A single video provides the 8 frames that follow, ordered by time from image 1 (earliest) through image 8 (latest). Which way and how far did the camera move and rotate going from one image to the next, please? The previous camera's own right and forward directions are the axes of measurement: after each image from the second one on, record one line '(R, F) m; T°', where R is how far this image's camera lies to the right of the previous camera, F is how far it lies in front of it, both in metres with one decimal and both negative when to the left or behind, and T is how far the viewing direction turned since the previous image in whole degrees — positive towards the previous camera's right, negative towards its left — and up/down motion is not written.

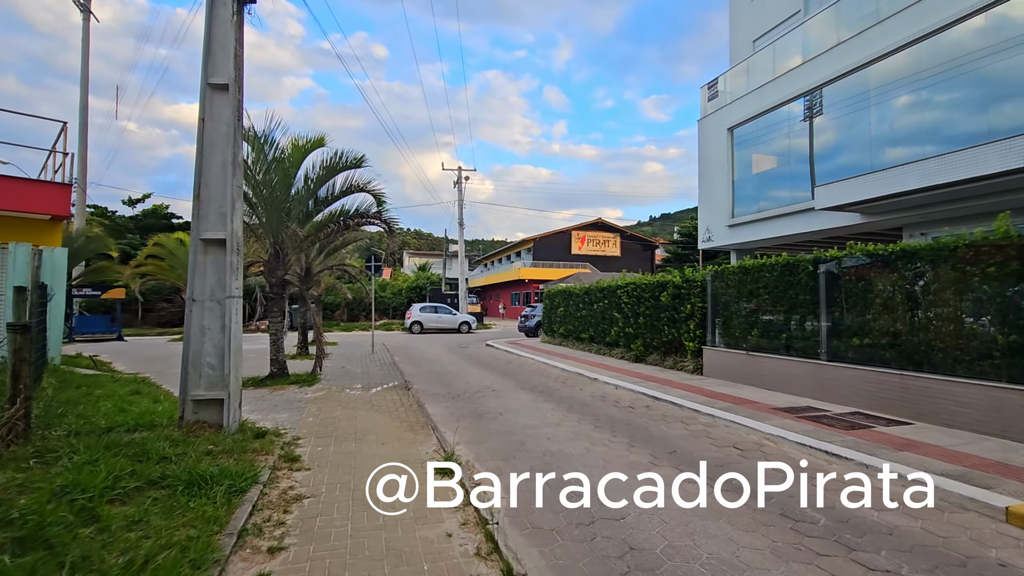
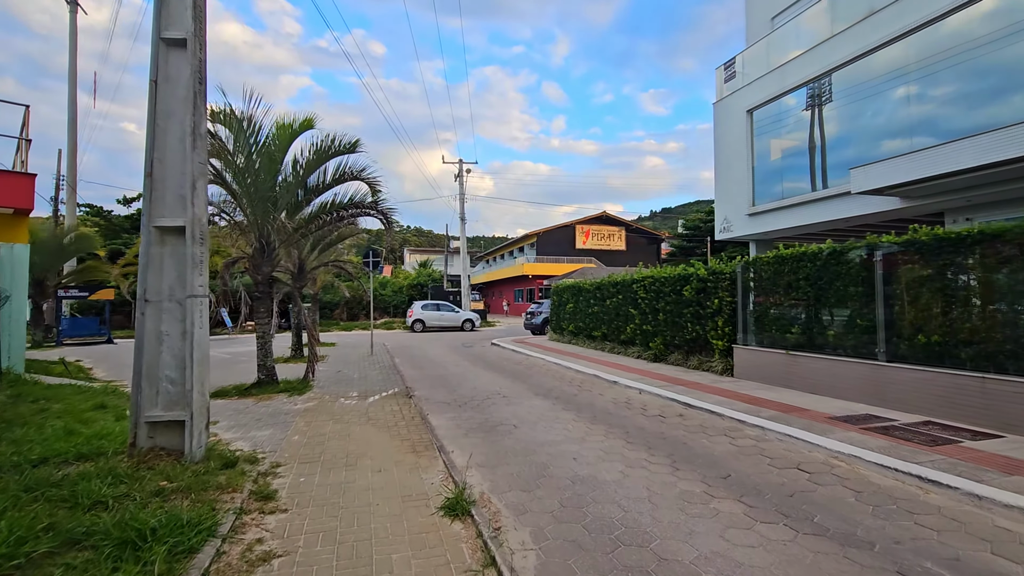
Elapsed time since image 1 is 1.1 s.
(-0.2, +1.0) m; 0°
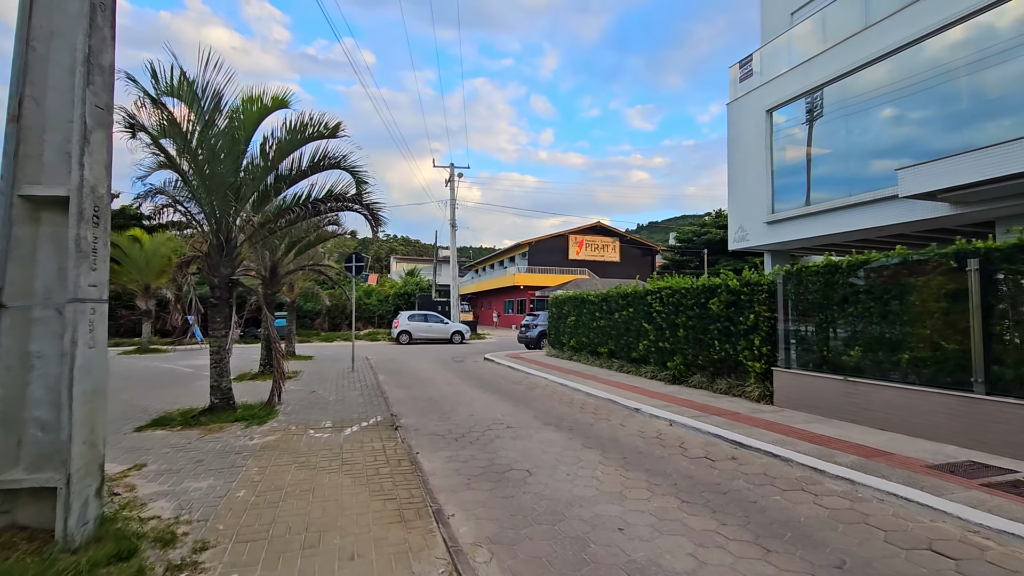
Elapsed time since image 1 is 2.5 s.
(-0.3, +1.4) m; +2°
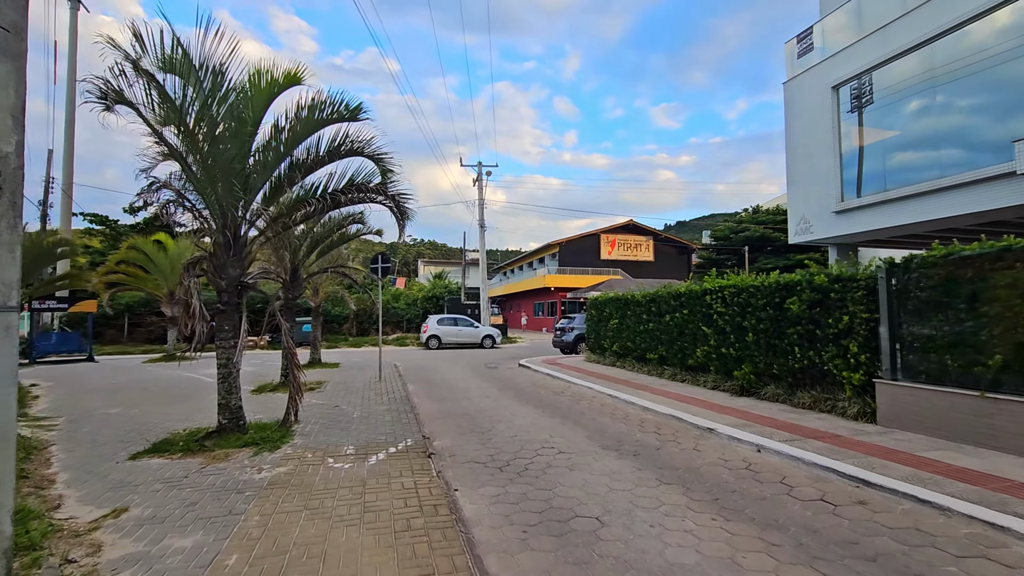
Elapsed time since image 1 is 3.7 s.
(-0.3, +1.1) m; -3°
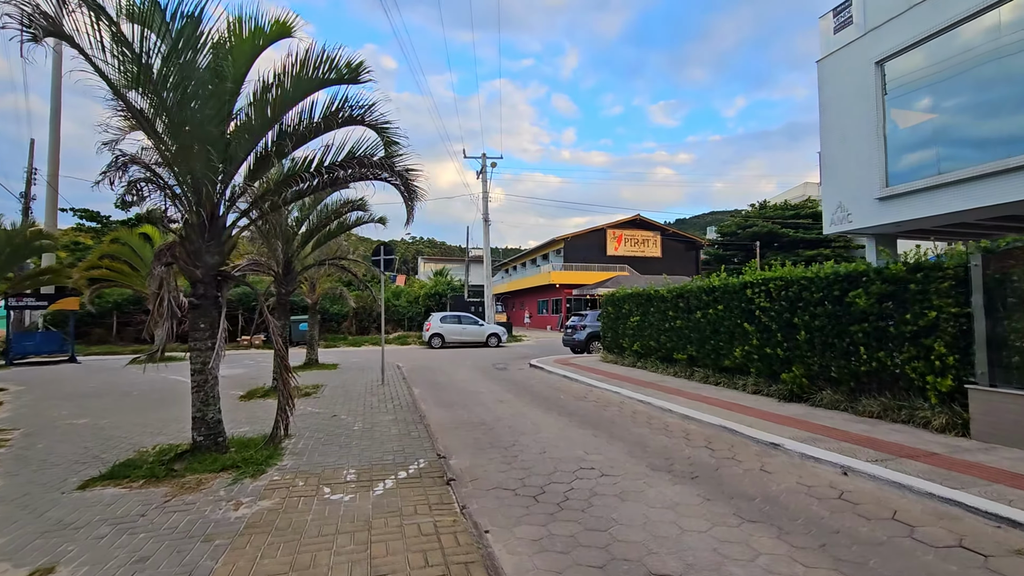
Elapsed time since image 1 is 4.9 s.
(-0.3, +1.1) m; 0°
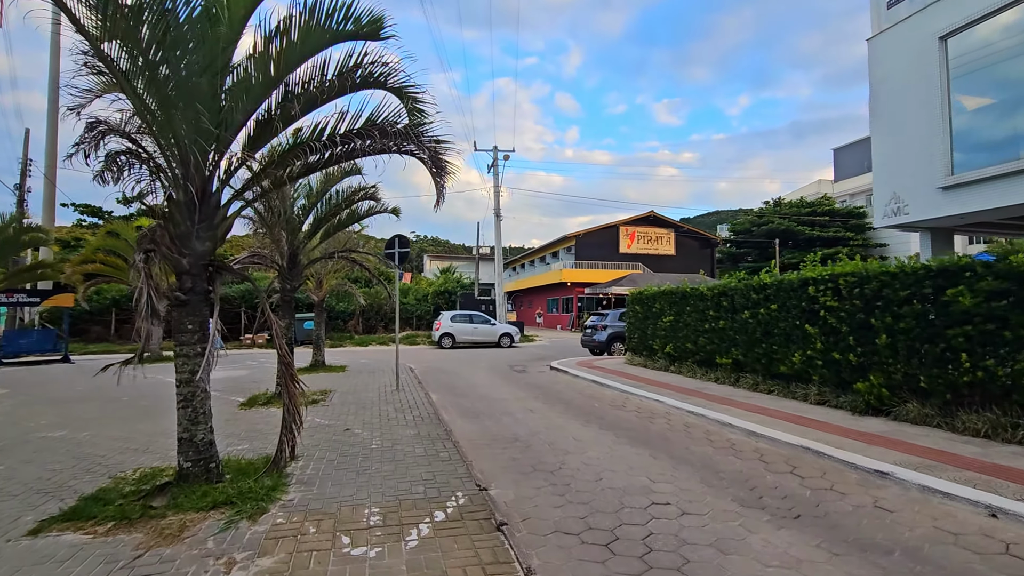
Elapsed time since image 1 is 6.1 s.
(-0.5, +1.0) m; 0°
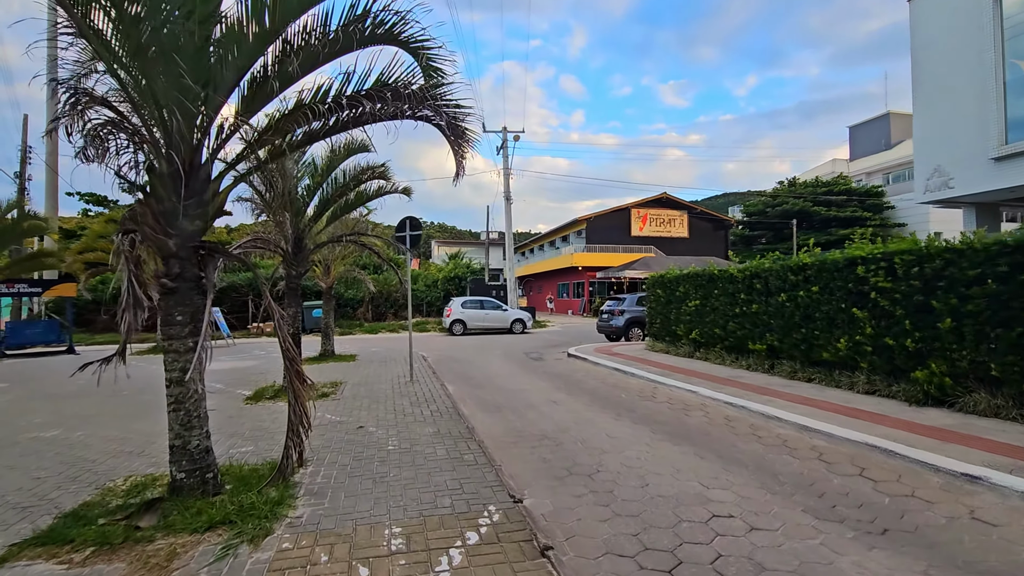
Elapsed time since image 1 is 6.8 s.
(-0.2, +0.6) m; -1°
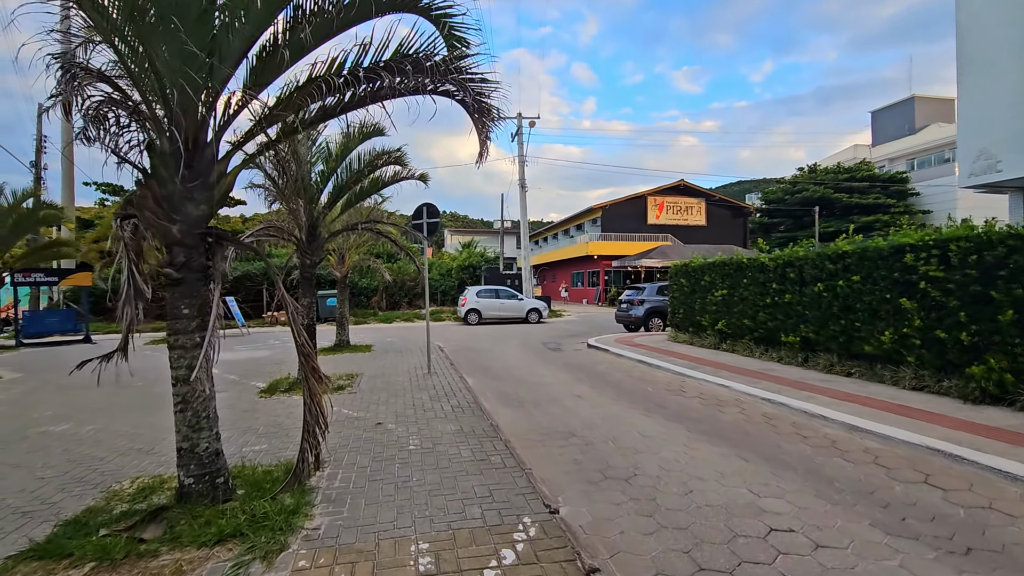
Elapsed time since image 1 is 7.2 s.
(-0.2, +0.4) m; -1°
